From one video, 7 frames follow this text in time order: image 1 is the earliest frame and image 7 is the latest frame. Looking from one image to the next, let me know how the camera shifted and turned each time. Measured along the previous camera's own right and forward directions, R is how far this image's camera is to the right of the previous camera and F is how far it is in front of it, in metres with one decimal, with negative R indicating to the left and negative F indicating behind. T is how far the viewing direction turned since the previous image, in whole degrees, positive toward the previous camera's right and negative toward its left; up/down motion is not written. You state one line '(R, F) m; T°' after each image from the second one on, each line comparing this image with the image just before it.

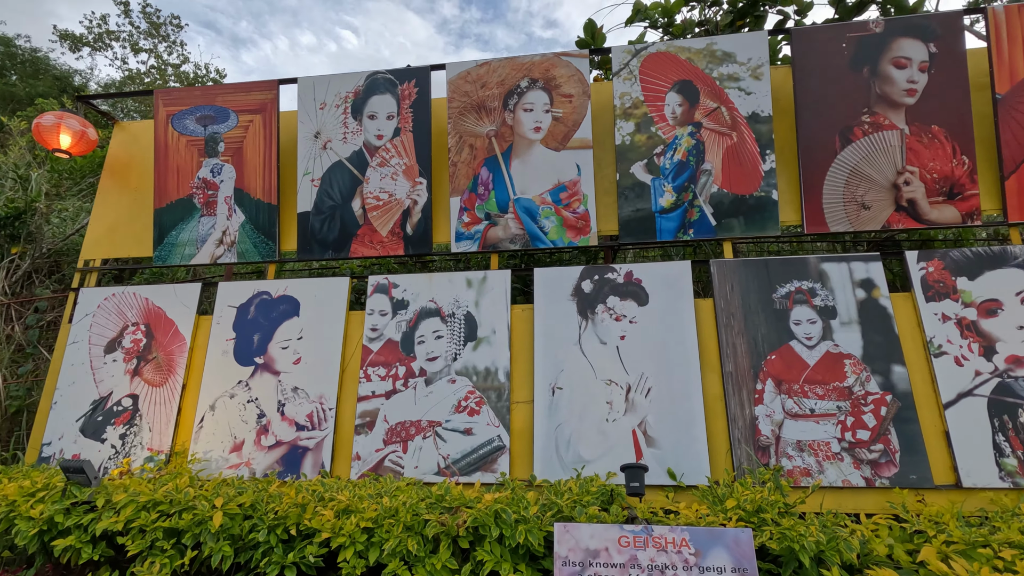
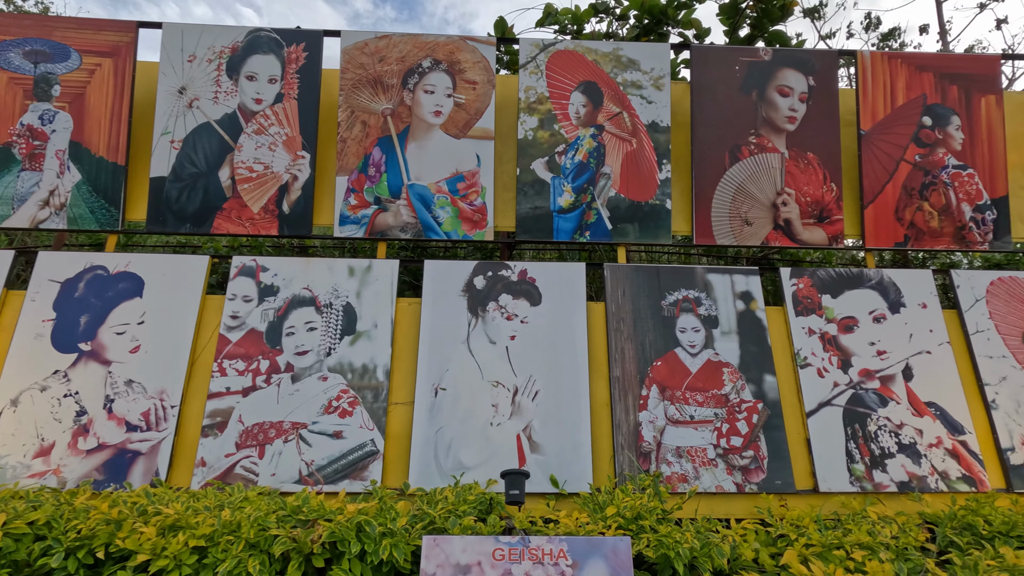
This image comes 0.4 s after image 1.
(+0.1, +0.2) m; +11°
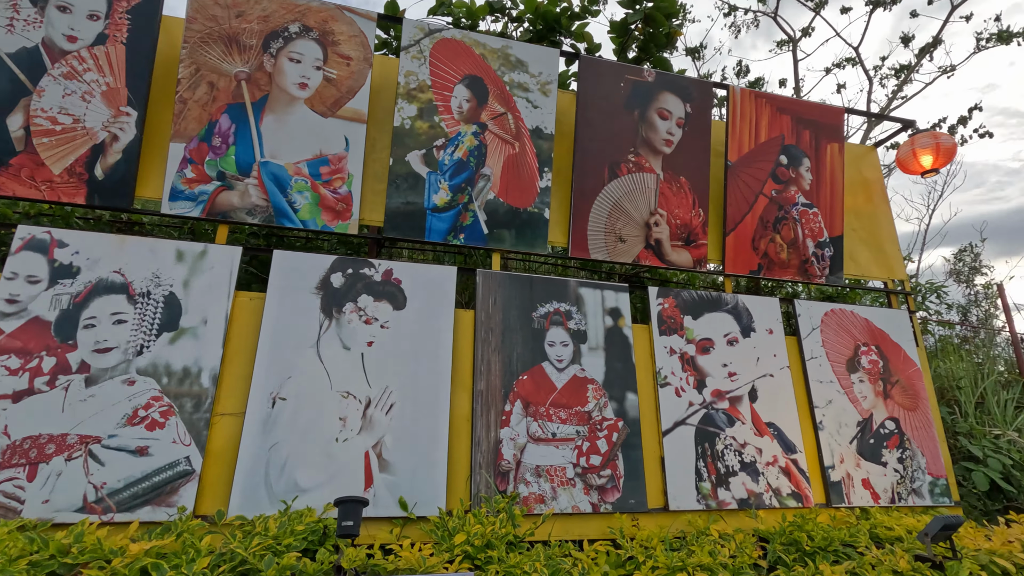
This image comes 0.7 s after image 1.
(+0.1, +0.2) m; +12°
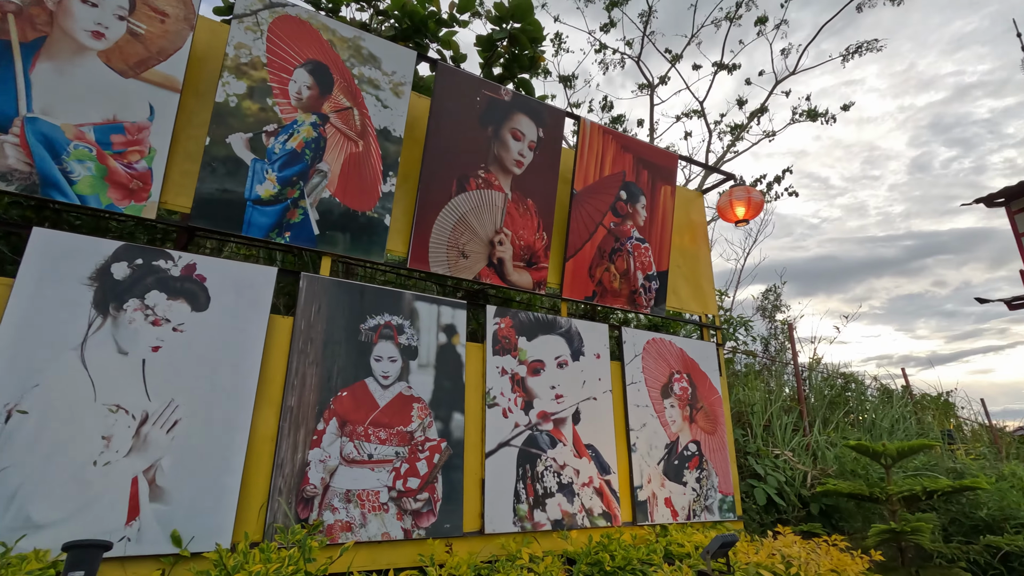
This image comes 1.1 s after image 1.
(+0.2, +0.1) m; +14°
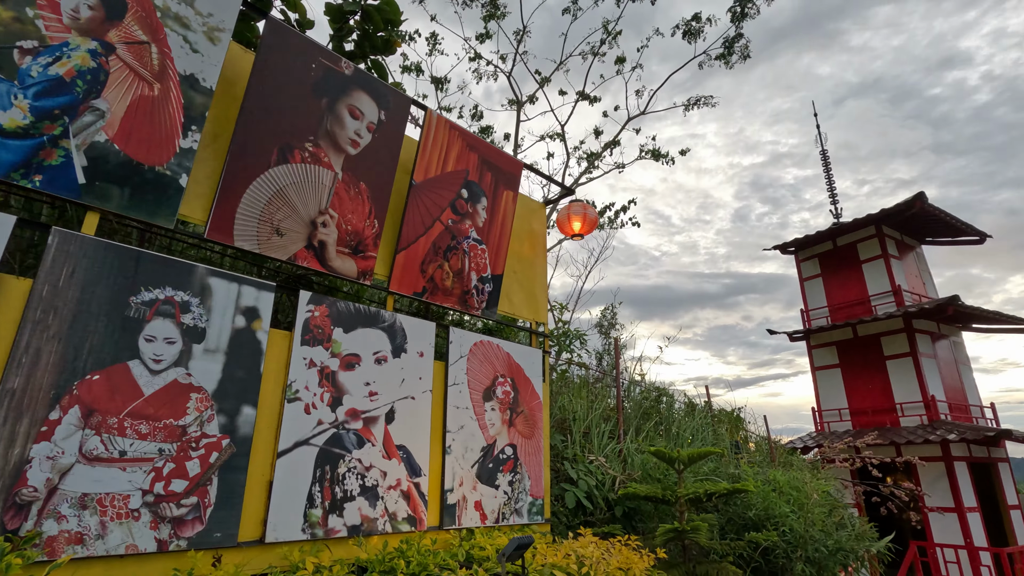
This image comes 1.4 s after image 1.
(+0.2, +0.1) m; +15°
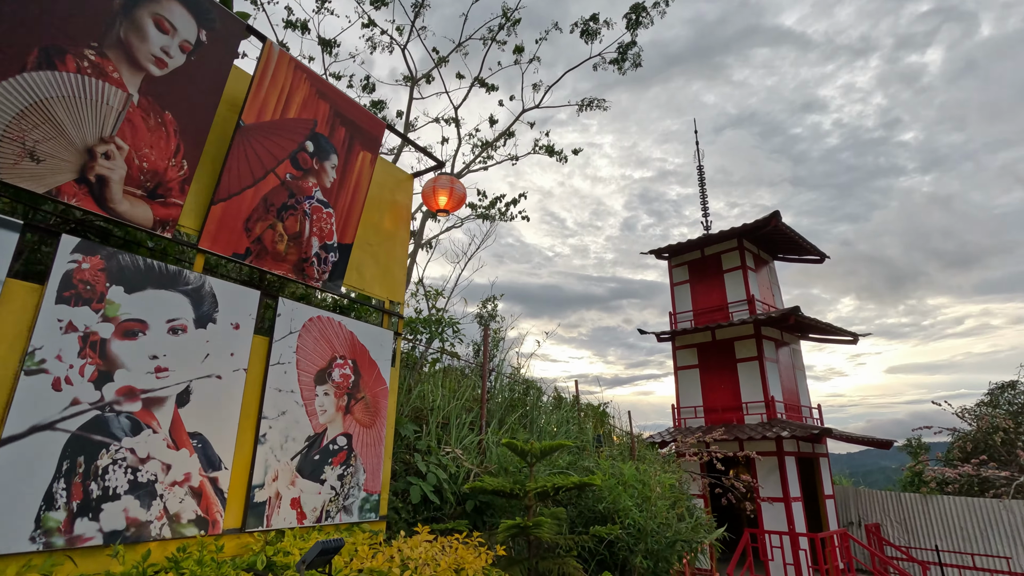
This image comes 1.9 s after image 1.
(+0.3, +0.3) m; +11°
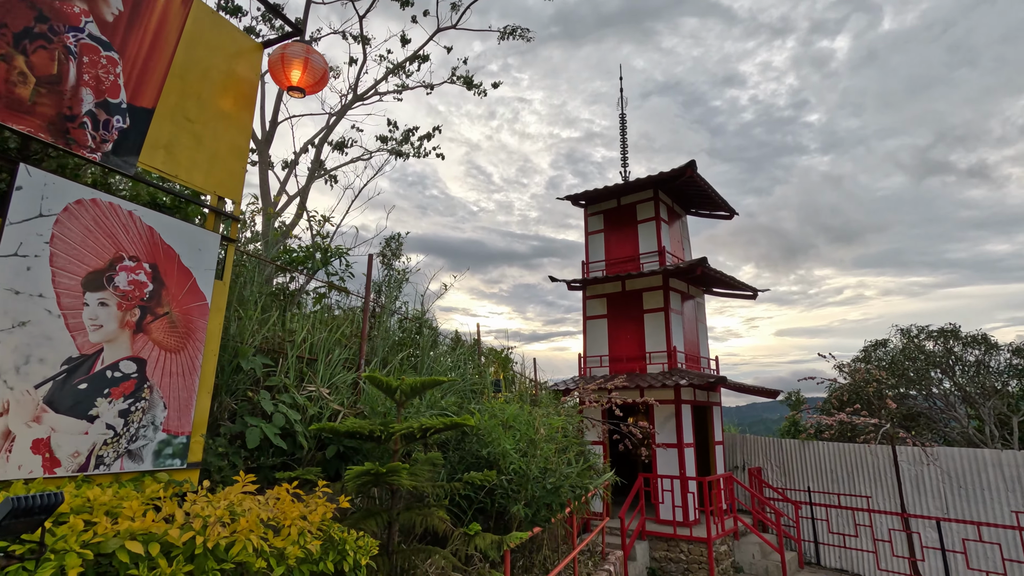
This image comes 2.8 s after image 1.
(+0.4, +0.7) m; +8°
